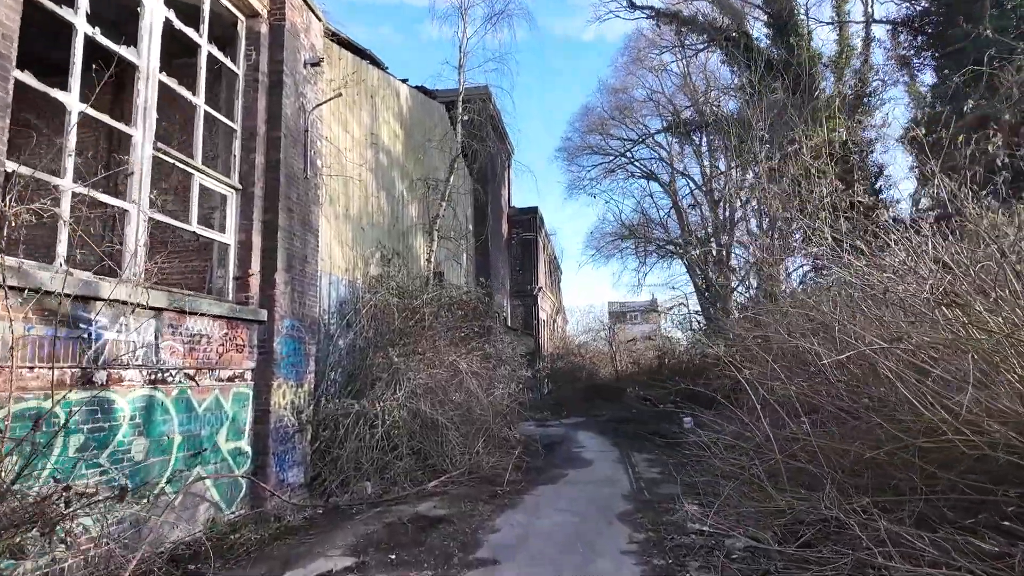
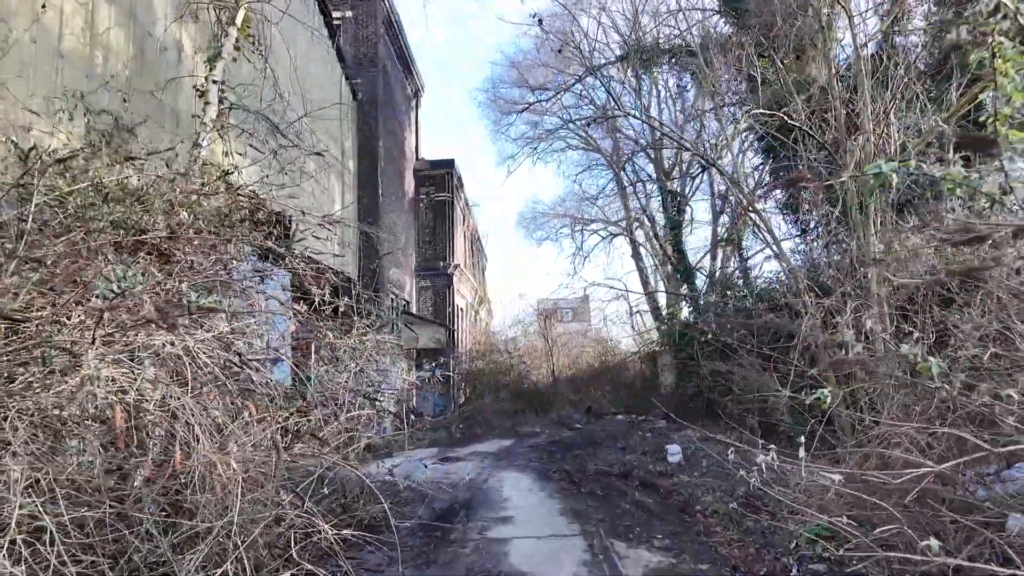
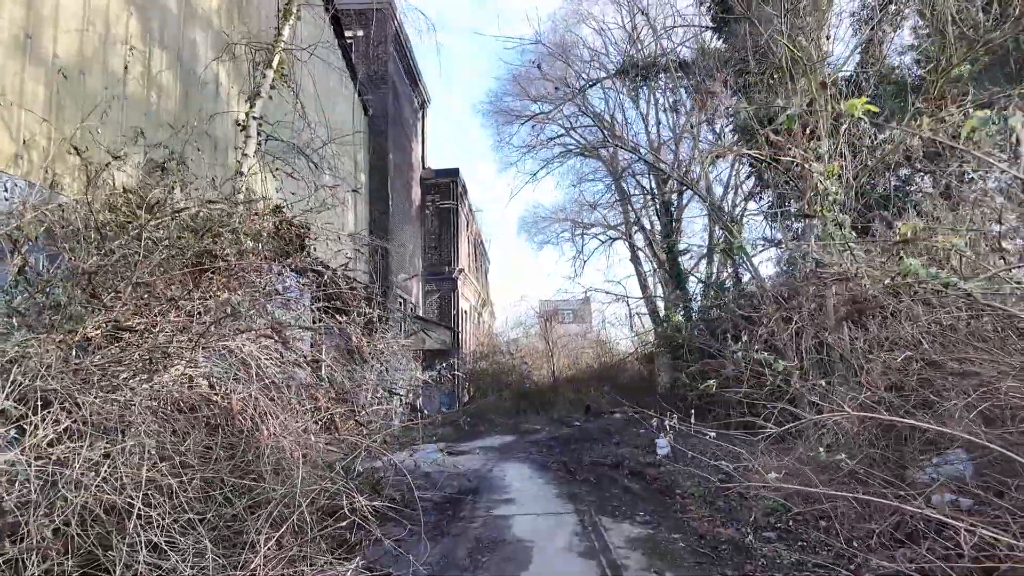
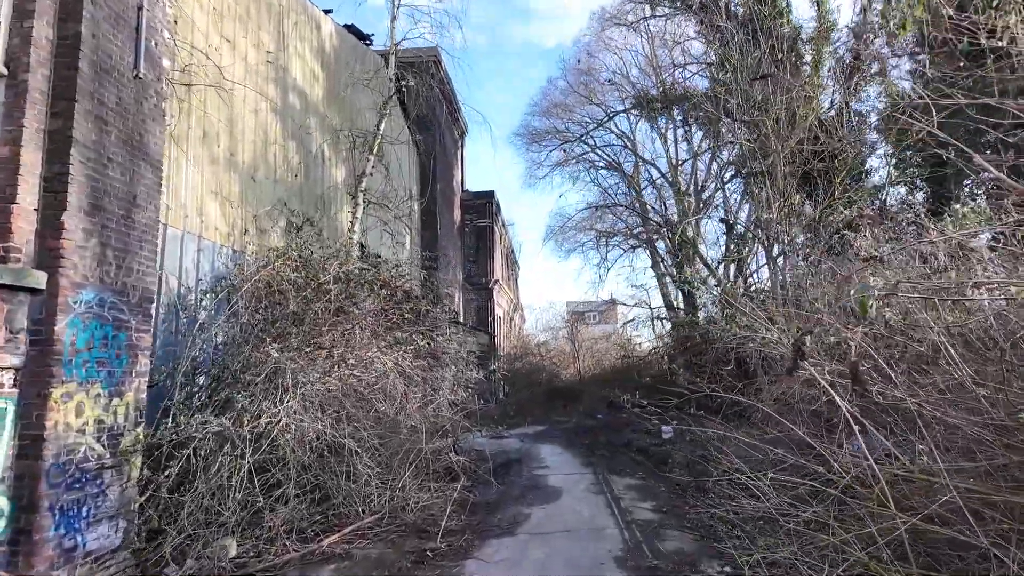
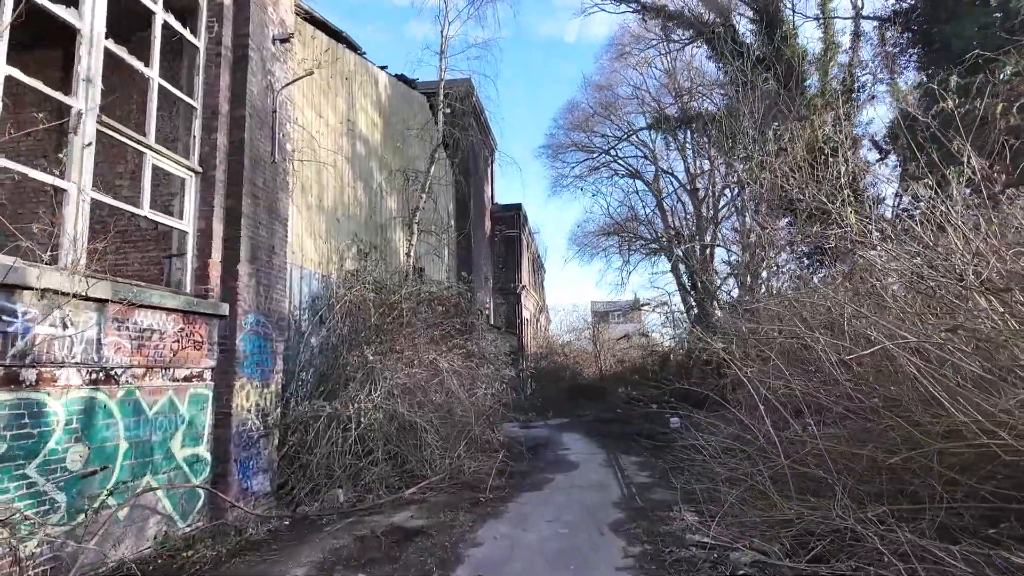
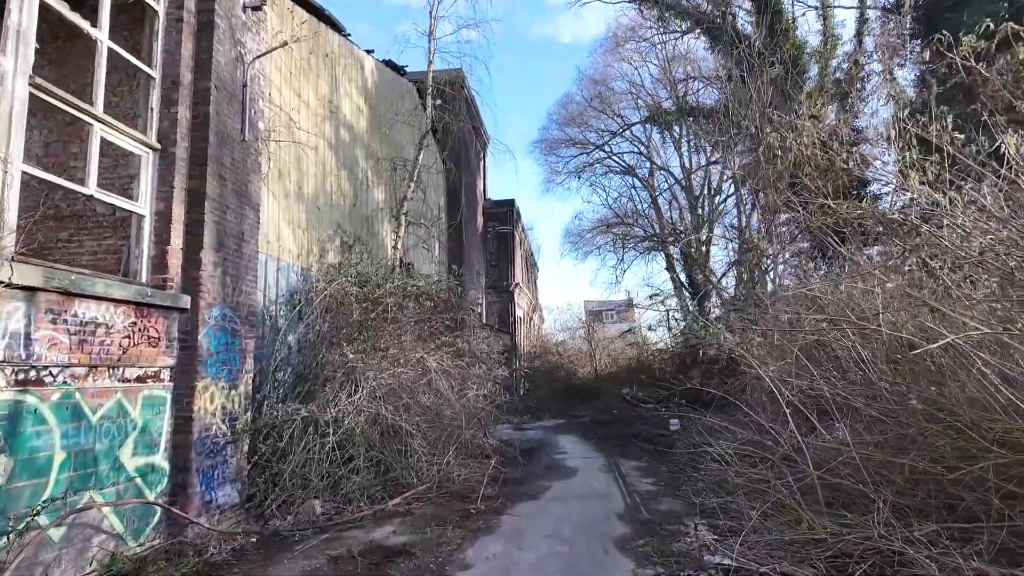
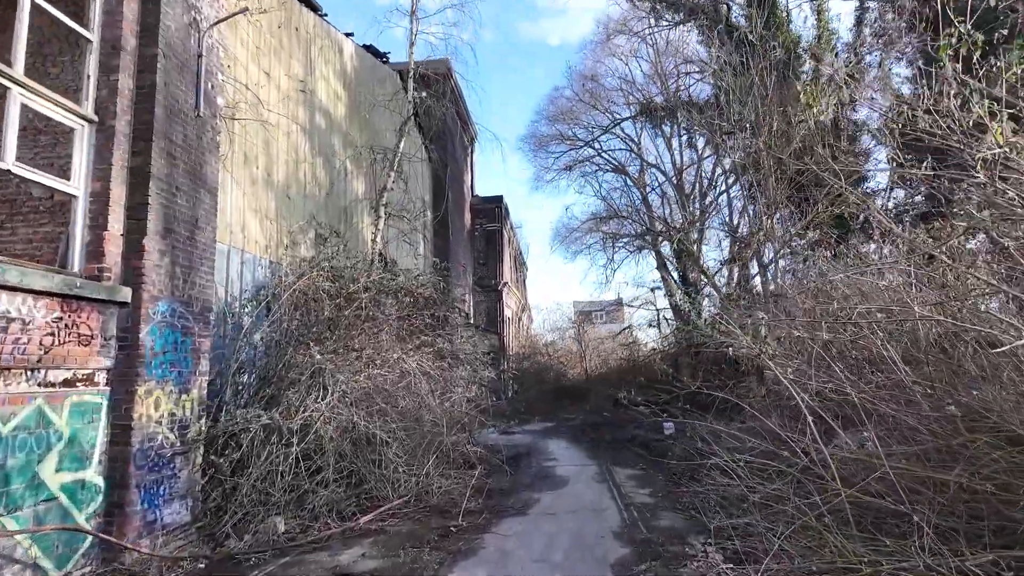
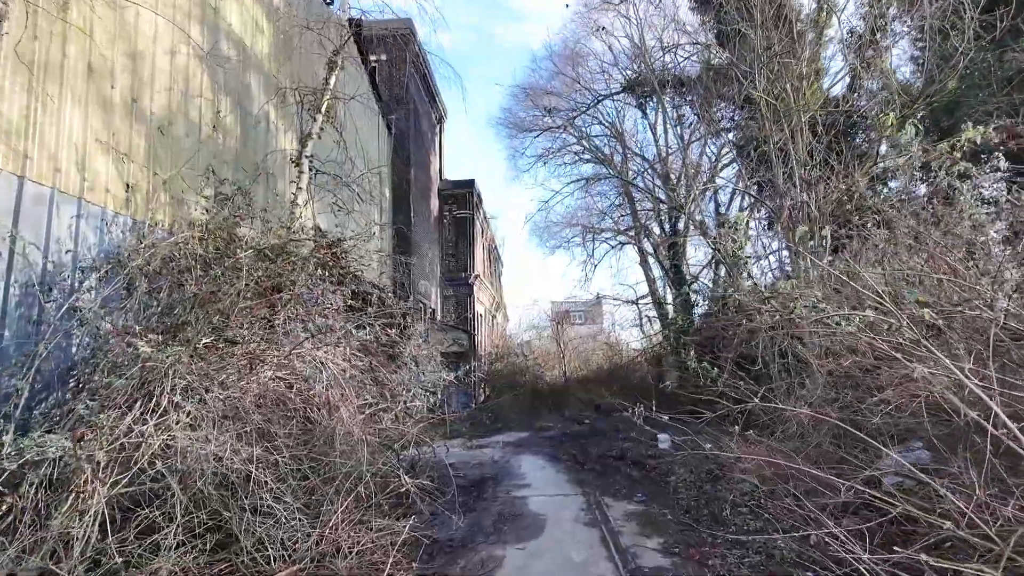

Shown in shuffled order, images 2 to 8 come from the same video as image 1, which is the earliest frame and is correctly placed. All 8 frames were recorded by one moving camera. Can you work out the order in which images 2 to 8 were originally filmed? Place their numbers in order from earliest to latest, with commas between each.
5, 6, 7, 4, 8, 3, 2
